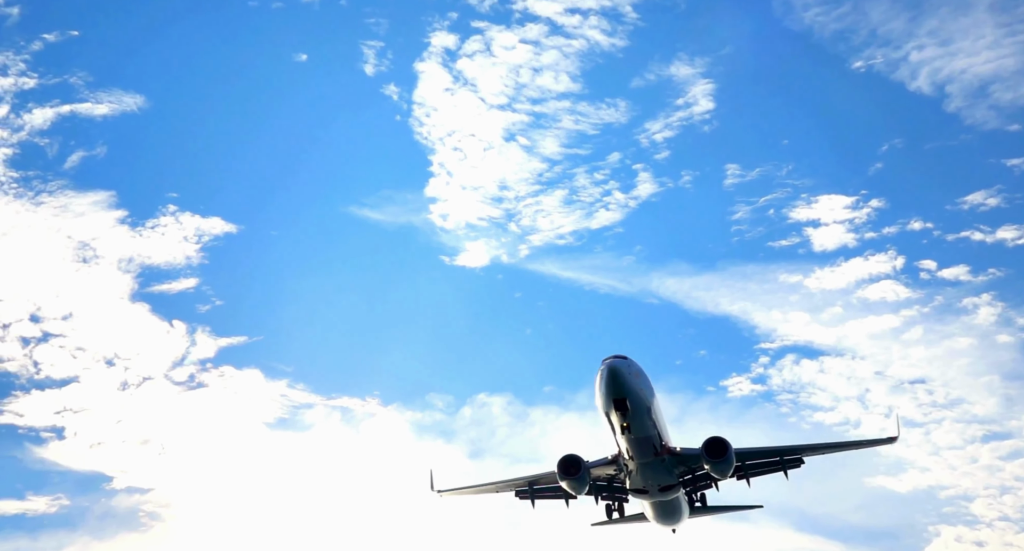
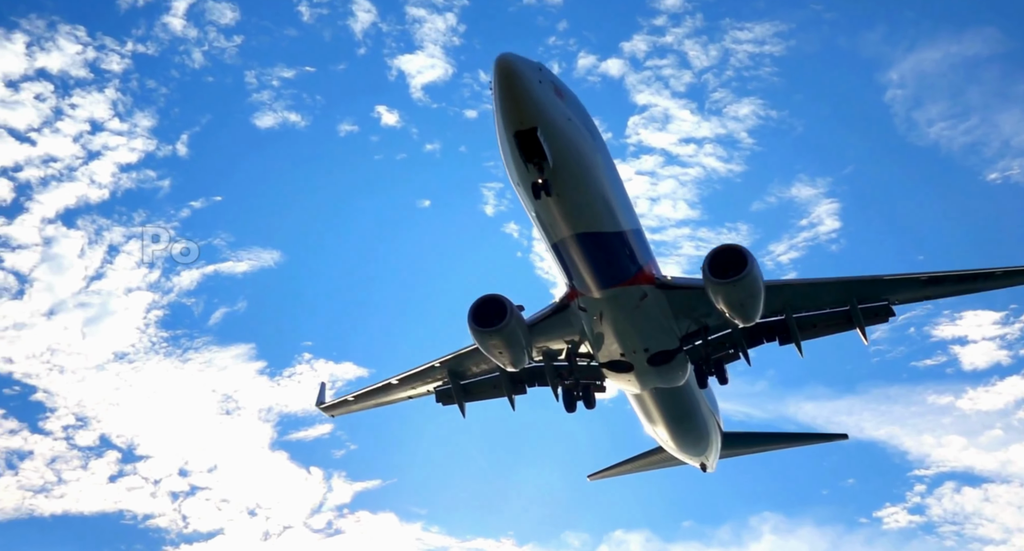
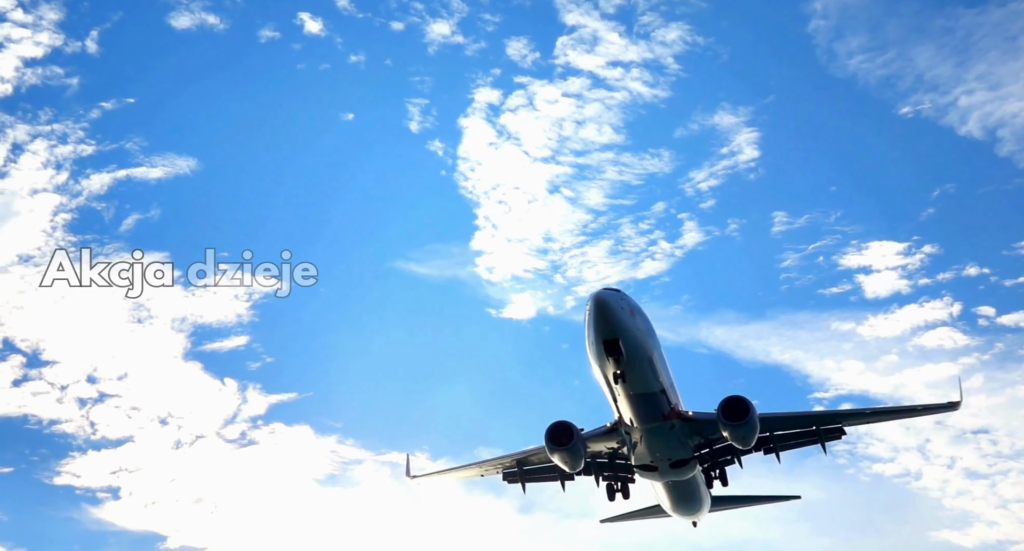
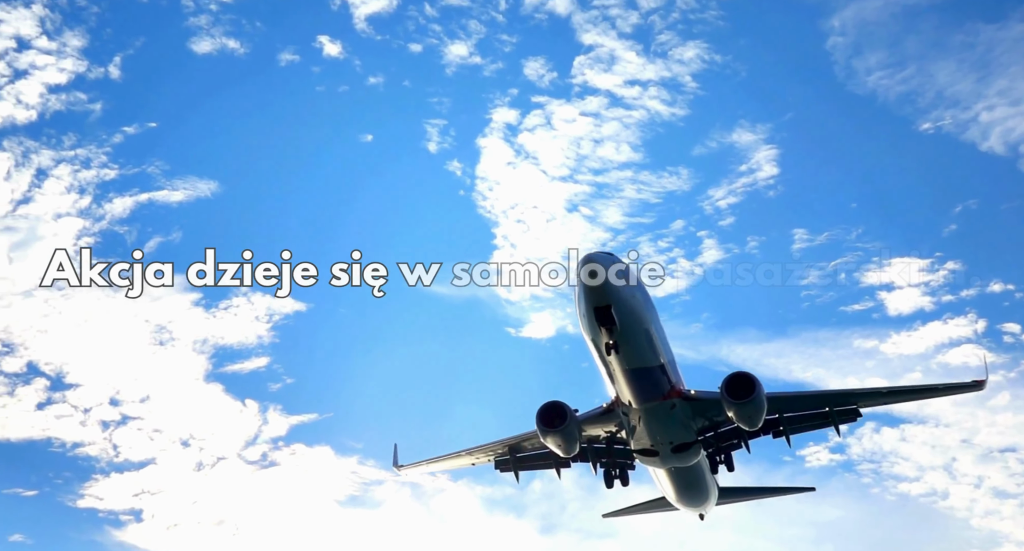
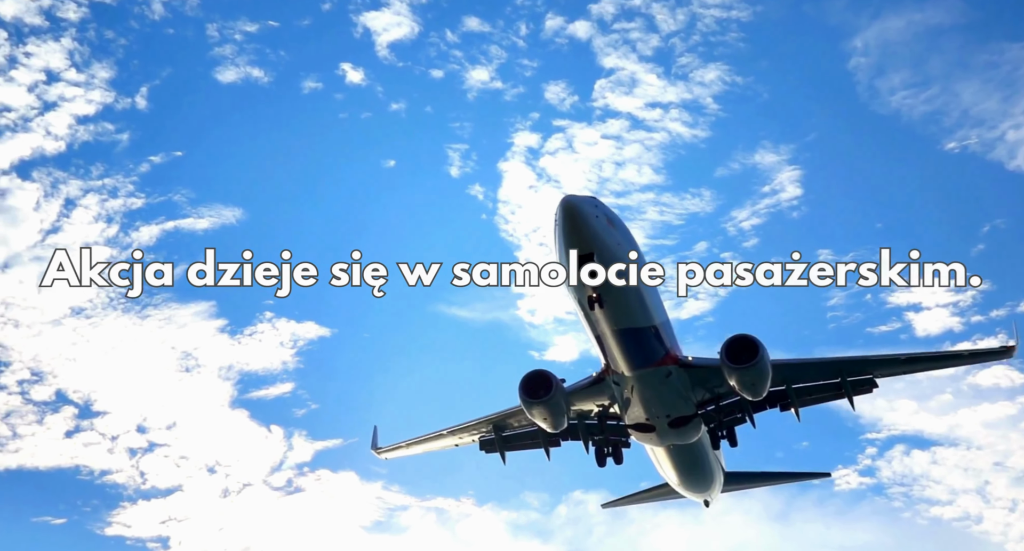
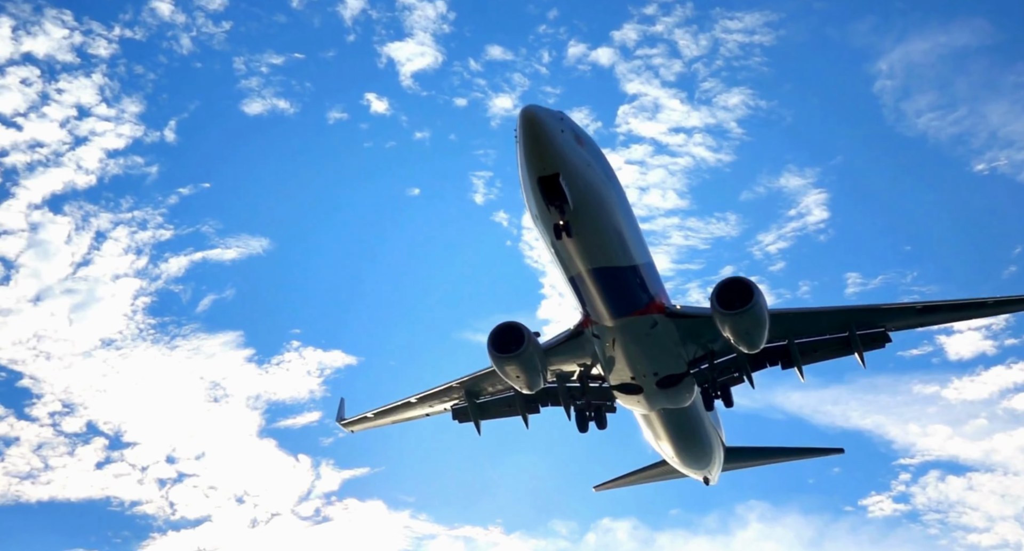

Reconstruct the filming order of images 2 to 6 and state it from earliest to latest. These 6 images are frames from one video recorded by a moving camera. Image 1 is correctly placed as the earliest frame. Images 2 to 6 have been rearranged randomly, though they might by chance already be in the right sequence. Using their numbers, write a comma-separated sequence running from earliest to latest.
3, 4, 5, 6, 2
